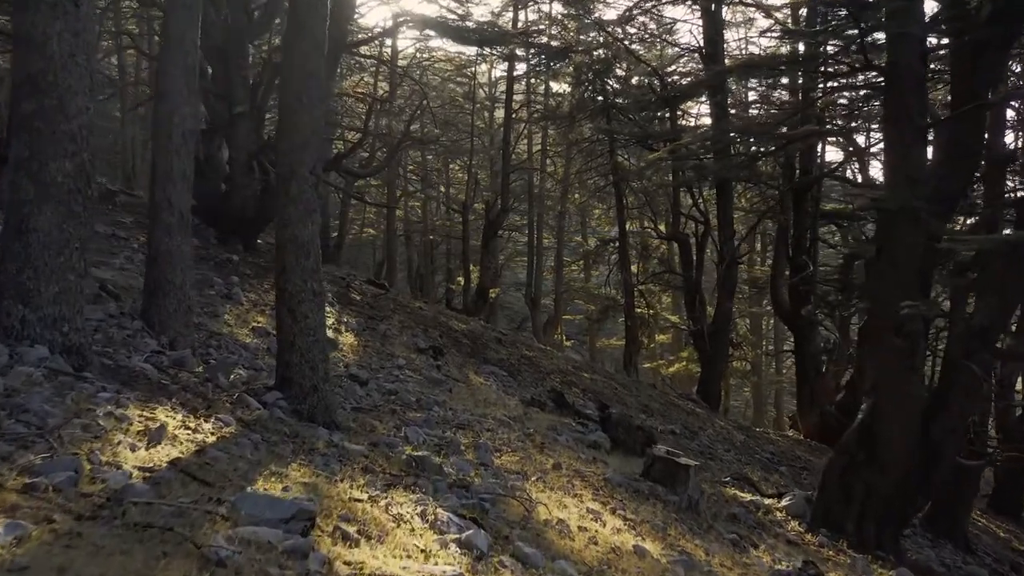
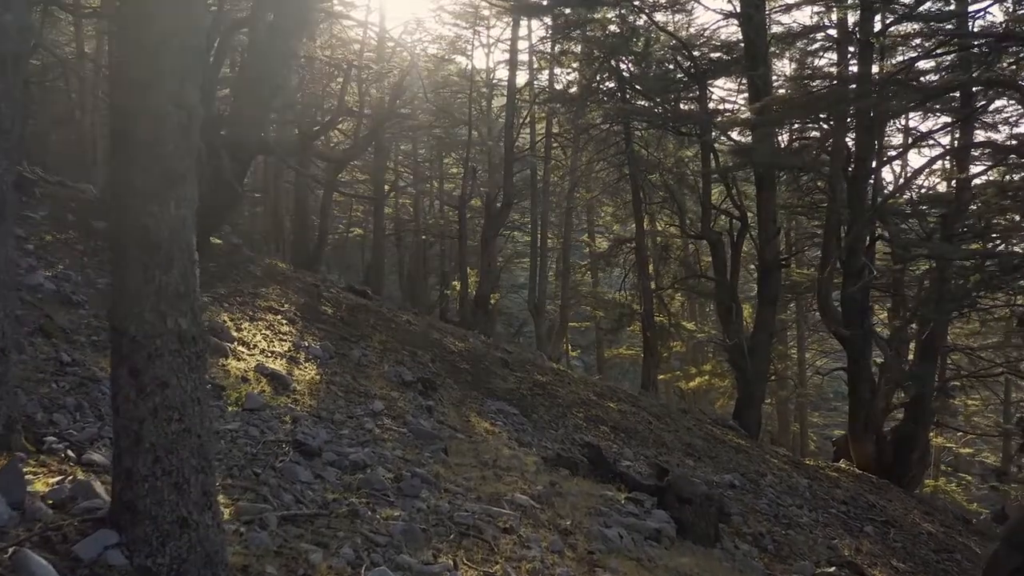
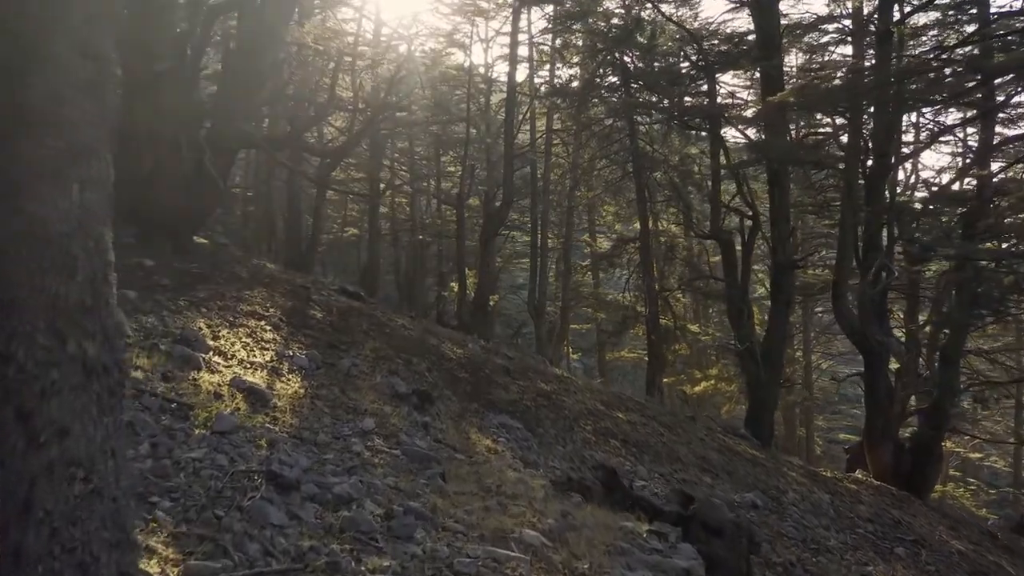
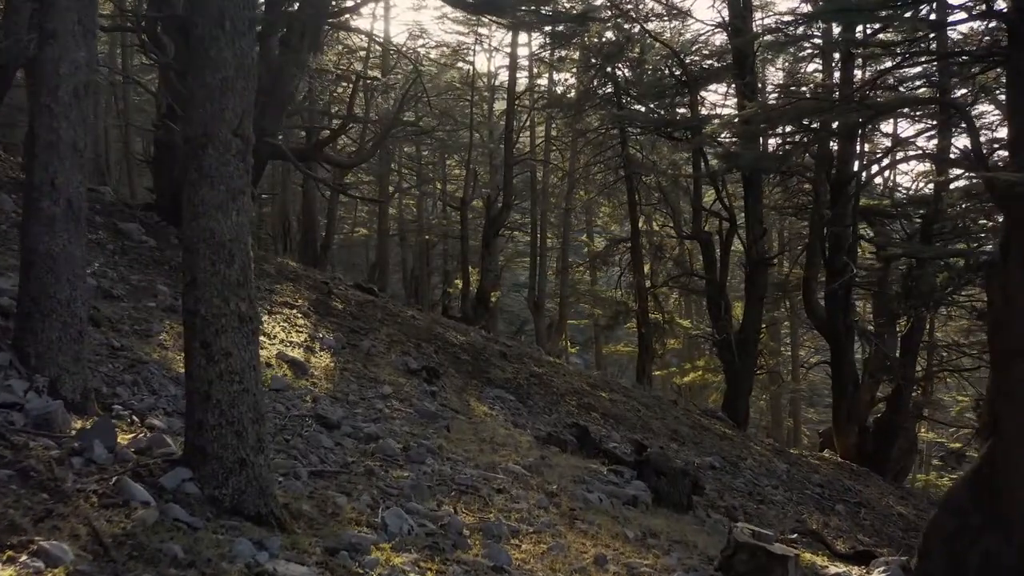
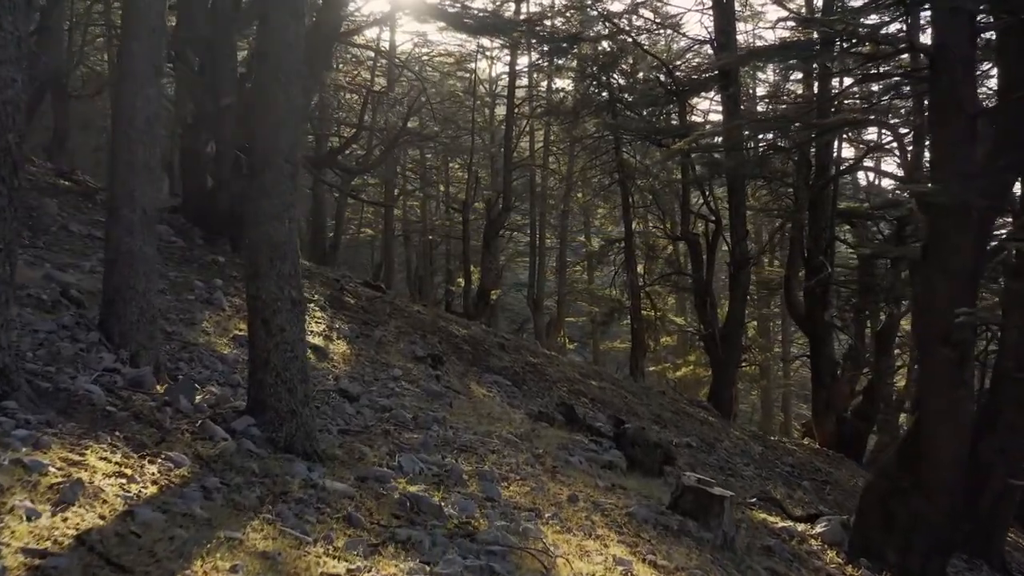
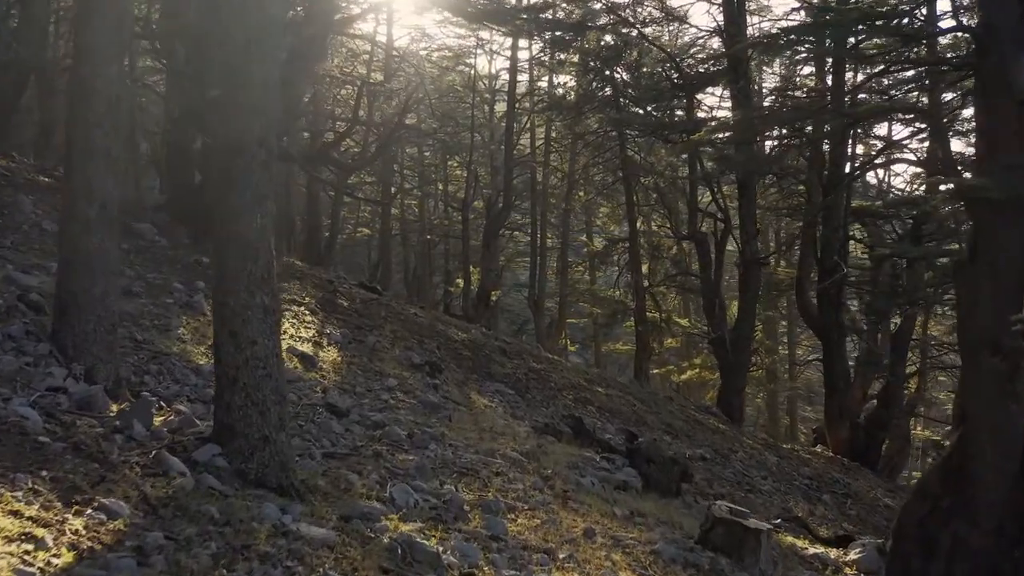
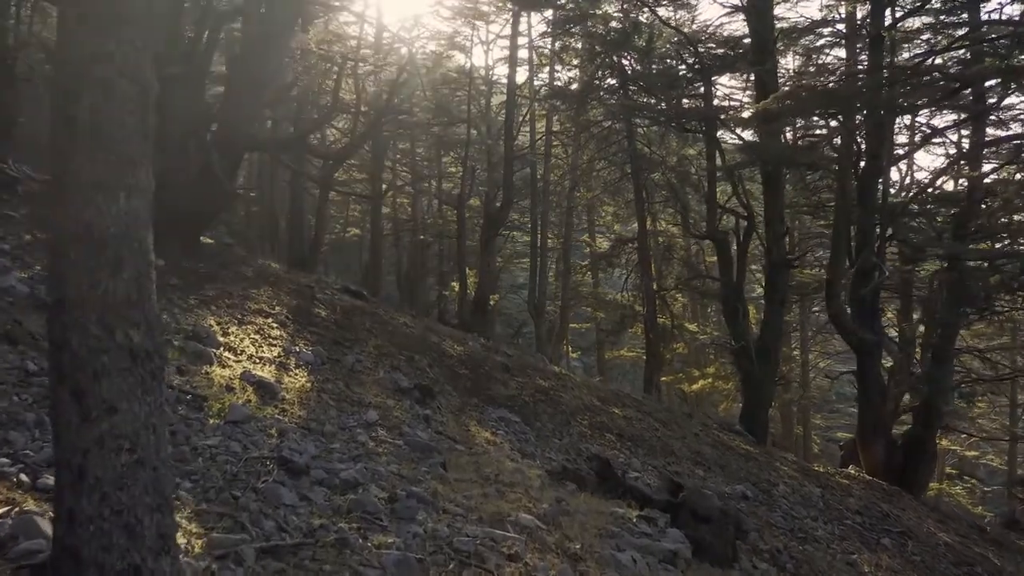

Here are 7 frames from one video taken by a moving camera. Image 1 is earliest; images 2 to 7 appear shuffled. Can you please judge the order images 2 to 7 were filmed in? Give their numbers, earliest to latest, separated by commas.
5, 6, 4, 2, 7, 3
